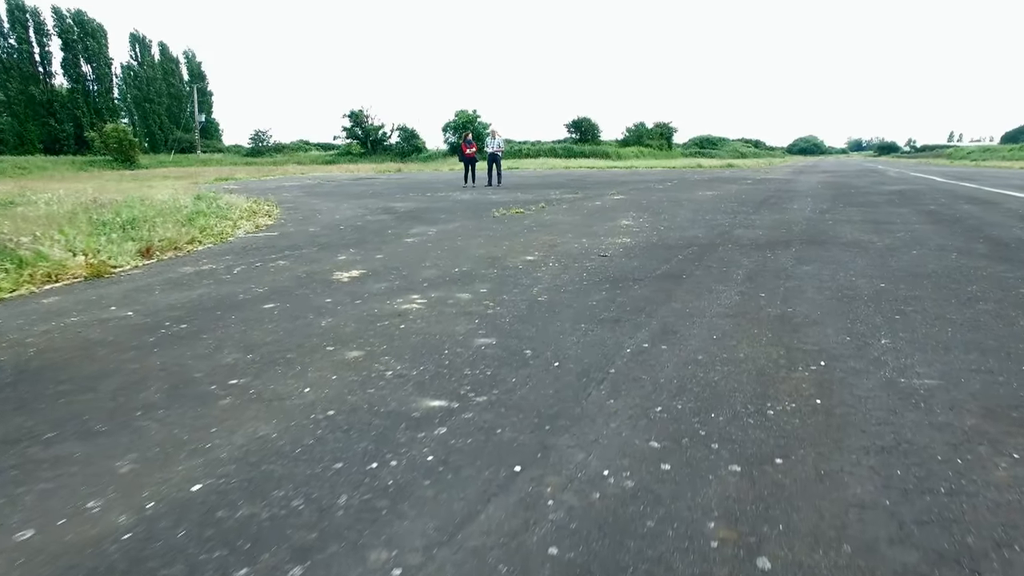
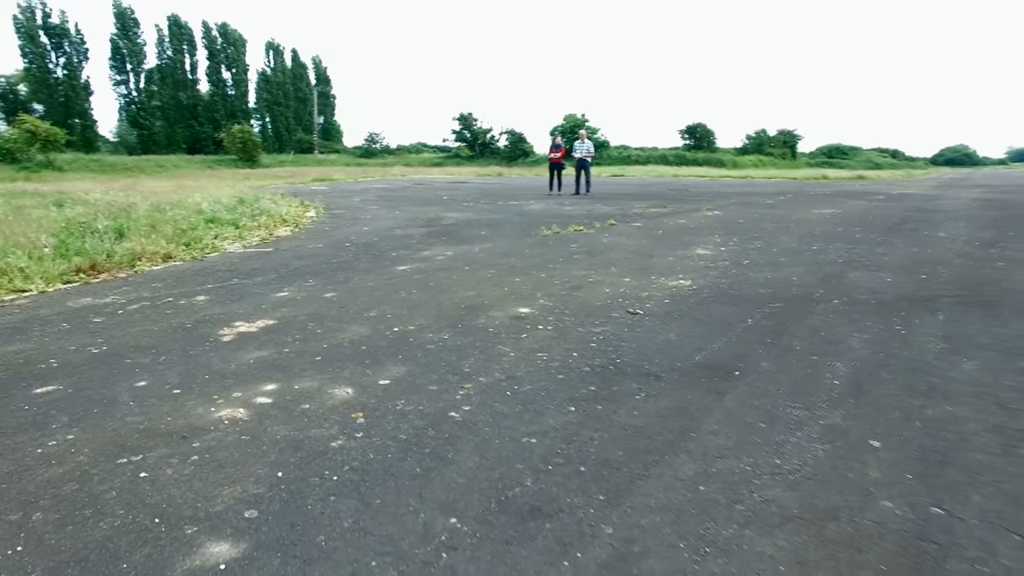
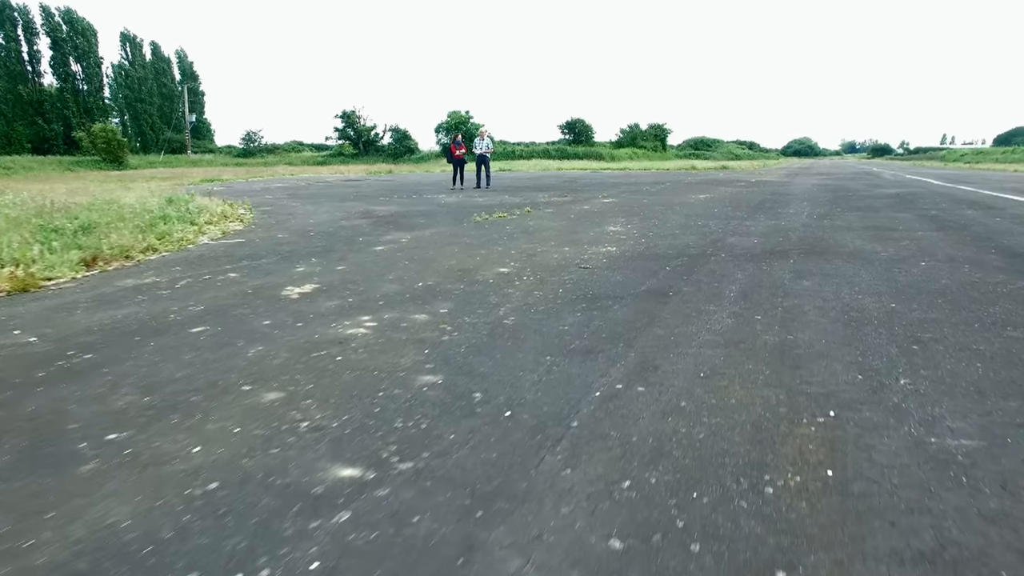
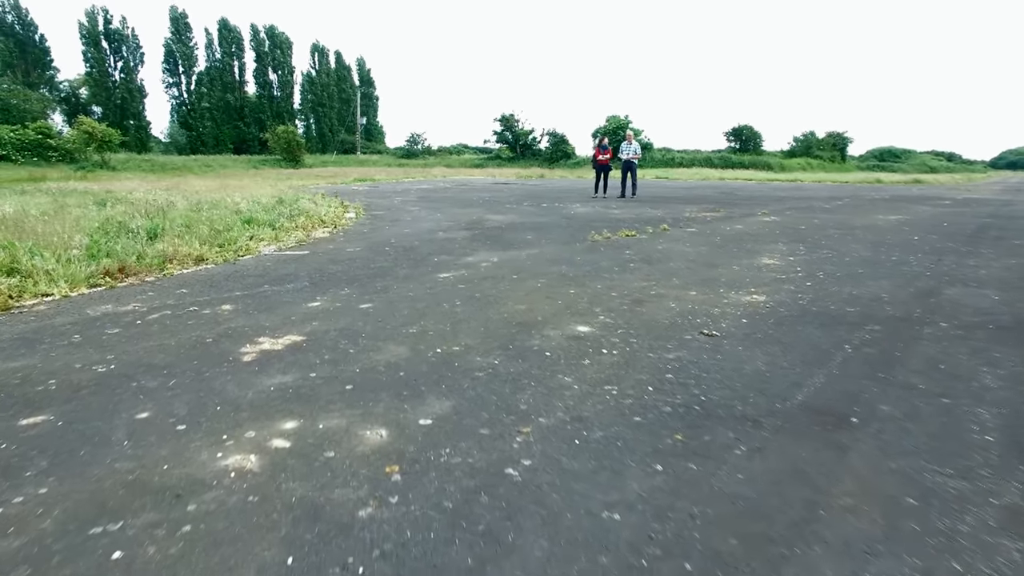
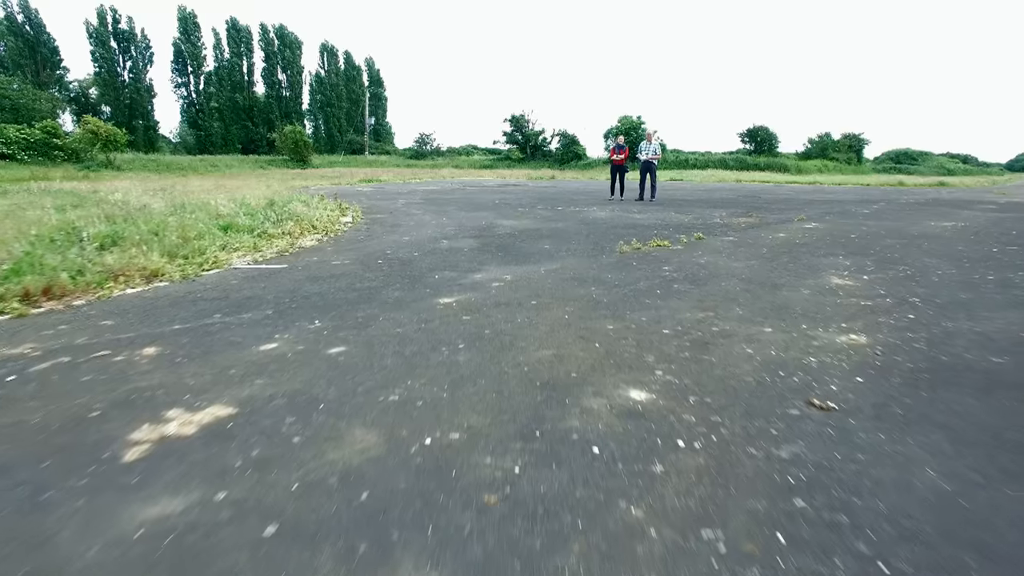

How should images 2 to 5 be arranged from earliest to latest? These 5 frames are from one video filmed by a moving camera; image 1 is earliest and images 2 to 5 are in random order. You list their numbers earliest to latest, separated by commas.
3, 2, 4, 5
